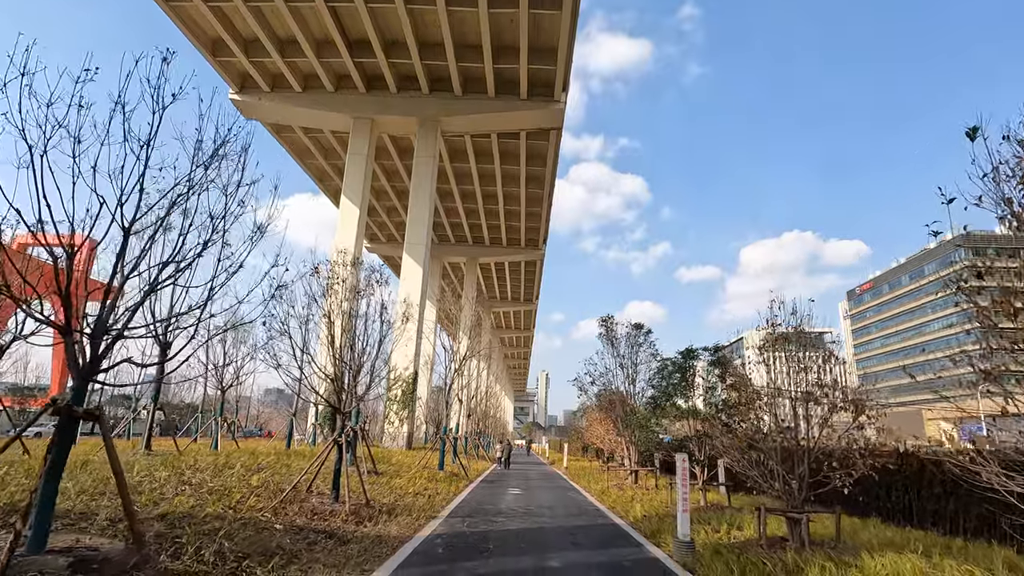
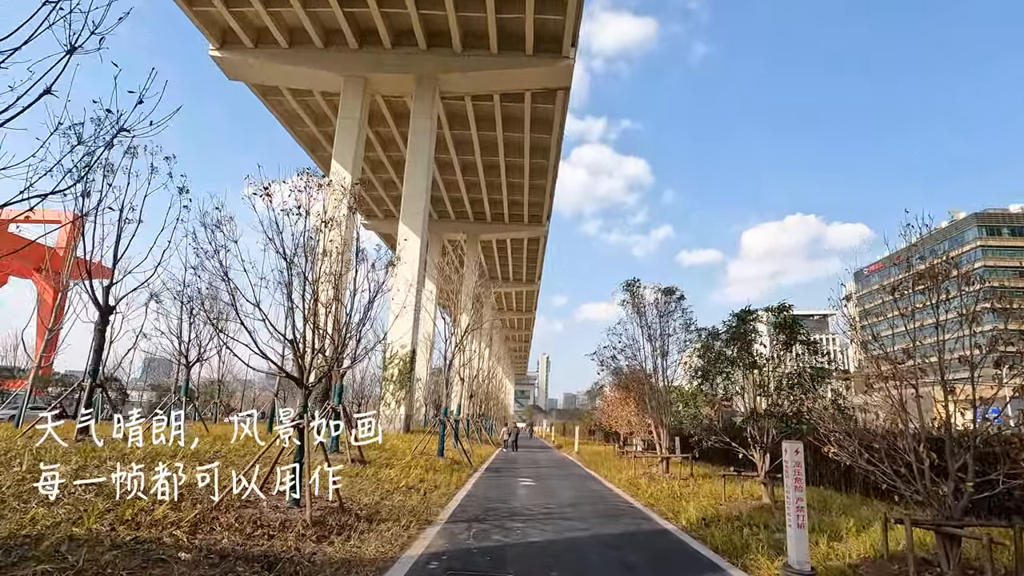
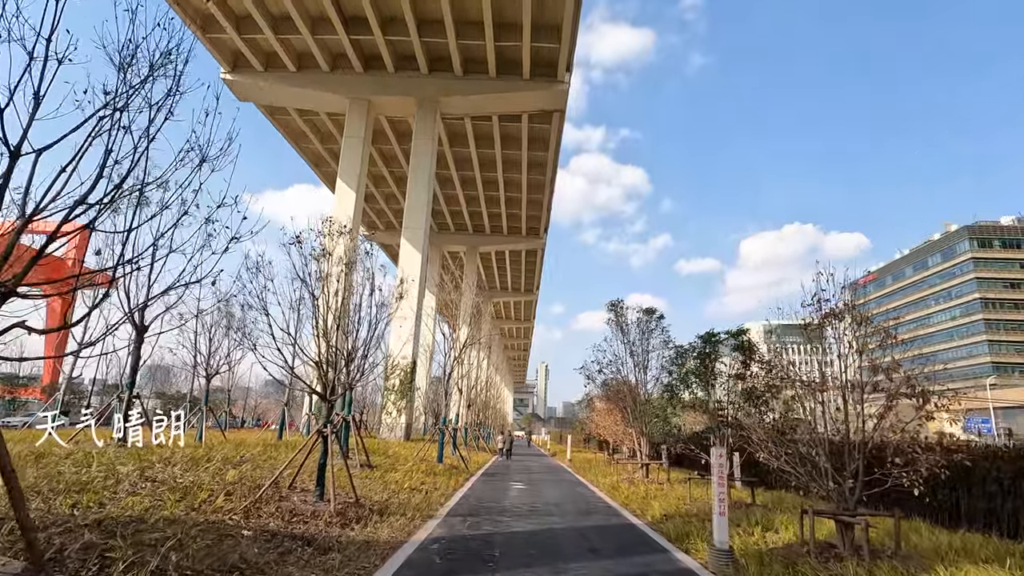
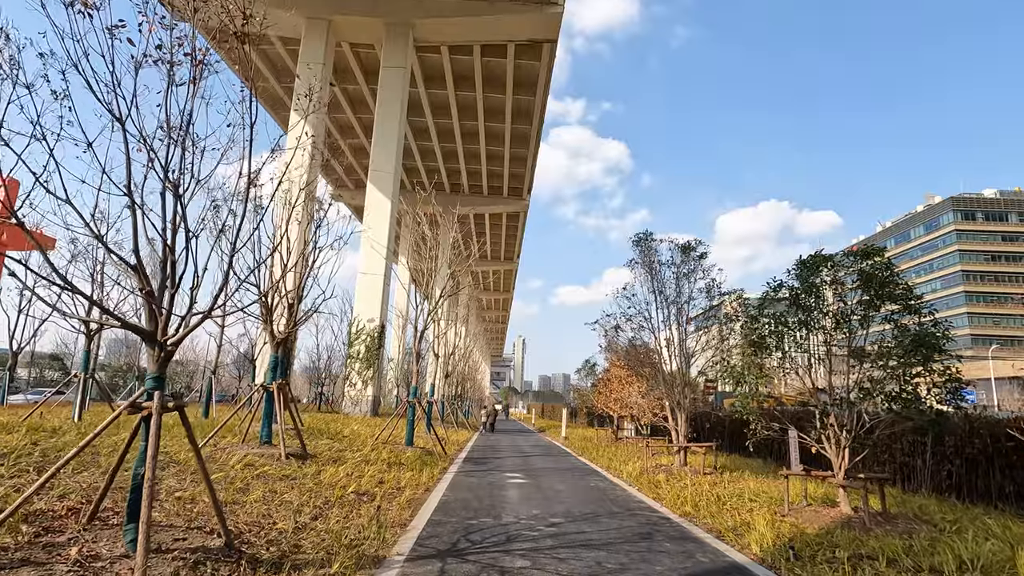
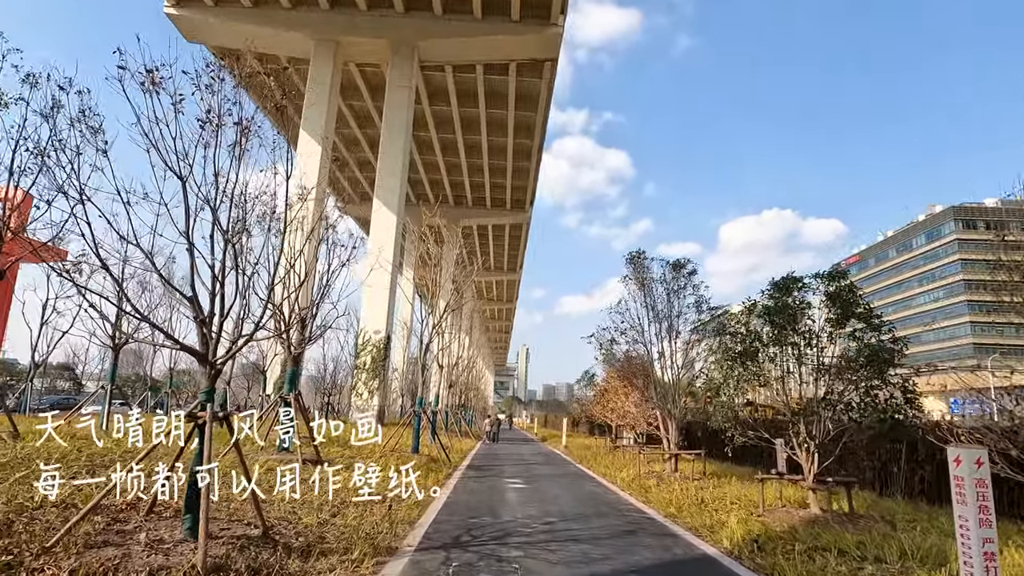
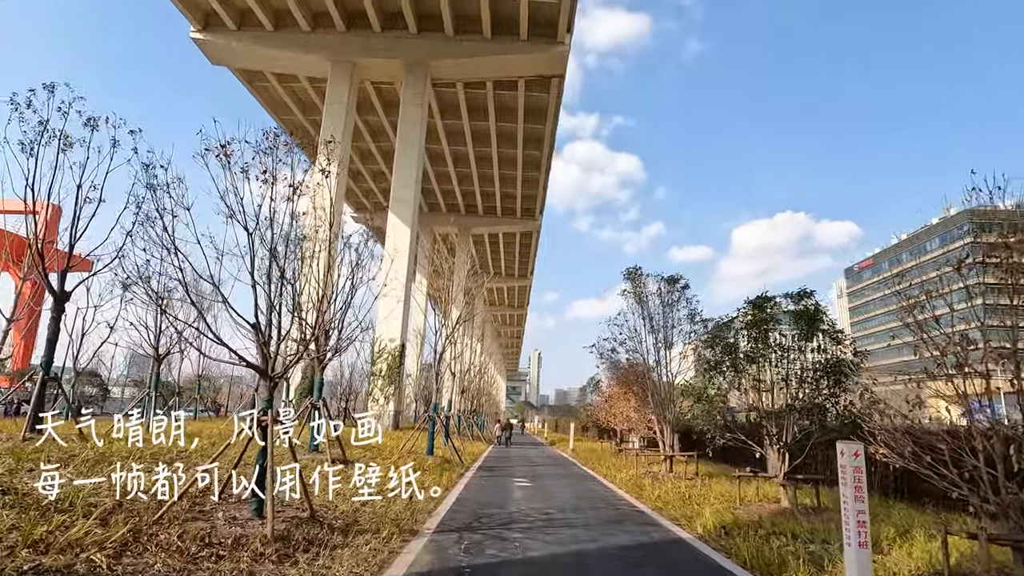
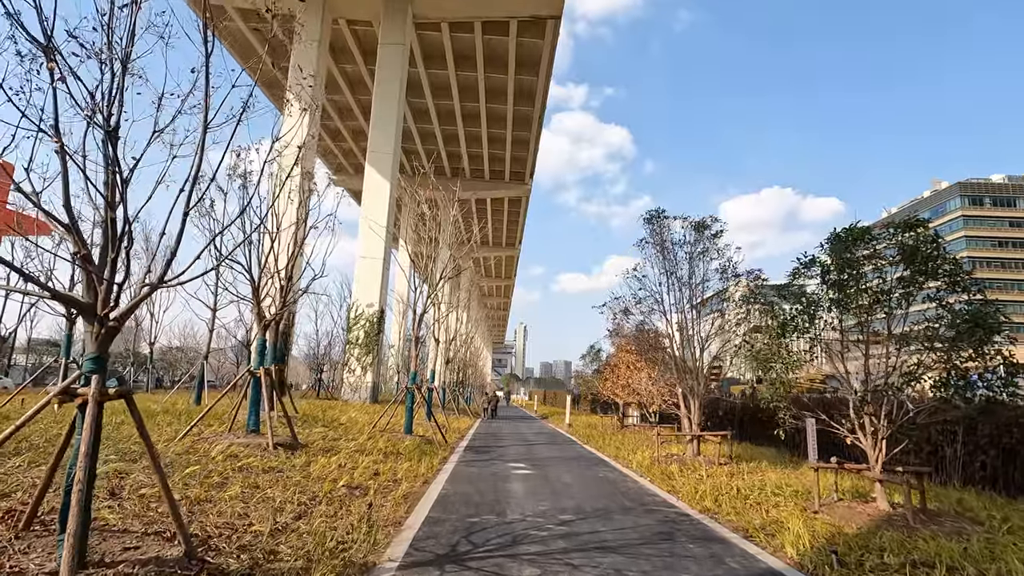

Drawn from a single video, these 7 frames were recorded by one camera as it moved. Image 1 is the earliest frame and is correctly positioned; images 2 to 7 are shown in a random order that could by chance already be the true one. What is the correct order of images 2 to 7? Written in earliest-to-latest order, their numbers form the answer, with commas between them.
3, 2, 6, 5, 4, 7
